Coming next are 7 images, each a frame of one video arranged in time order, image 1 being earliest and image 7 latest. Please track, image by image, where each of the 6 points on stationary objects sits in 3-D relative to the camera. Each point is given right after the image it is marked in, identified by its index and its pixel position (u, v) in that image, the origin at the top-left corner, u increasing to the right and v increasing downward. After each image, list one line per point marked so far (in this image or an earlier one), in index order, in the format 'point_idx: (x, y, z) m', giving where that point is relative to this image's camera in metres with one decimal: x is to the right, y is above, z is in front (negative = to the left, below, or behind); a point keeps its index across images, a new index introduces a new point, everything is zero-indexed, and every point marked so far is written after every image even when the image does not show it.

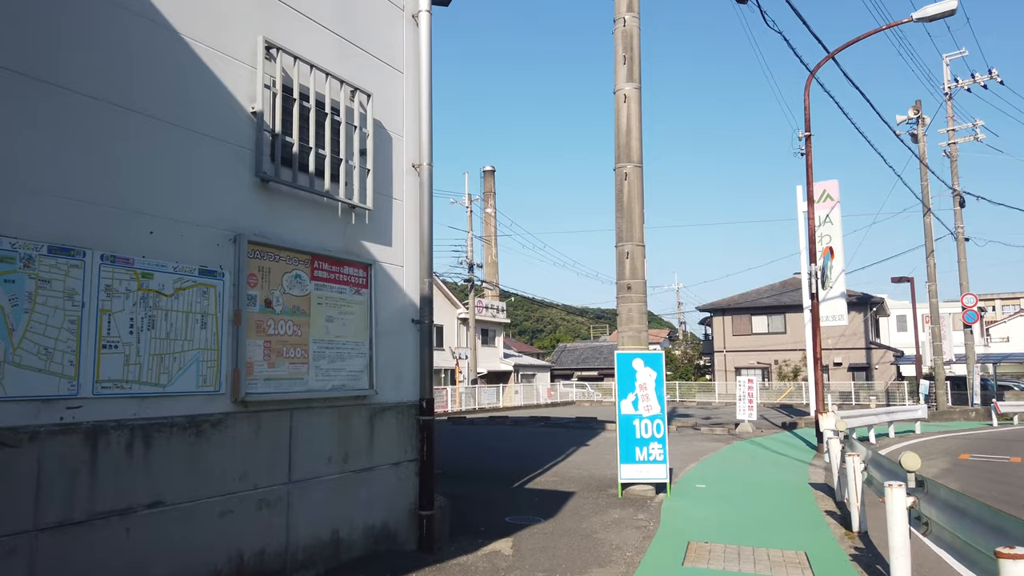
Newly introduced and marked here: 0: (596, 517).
0: (+0.9, -2.4, +7.6) m
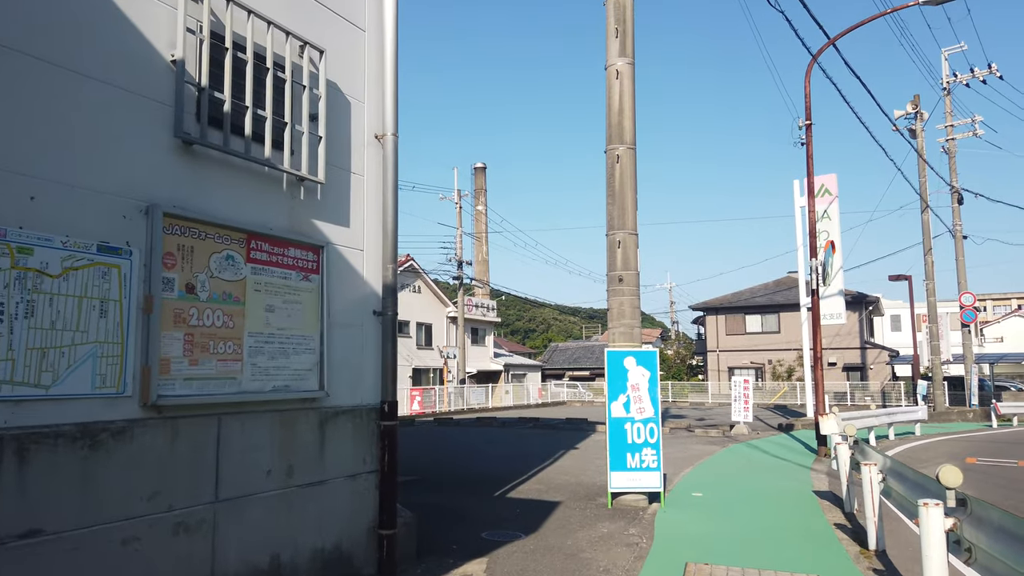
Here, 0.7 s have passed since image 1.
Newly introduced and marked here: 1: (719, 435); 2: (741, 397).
0: (+0.7, -2.3, +6.9) m
1: (+5.1, -3.6, +18.0) m
2: (+6.0, -2.9, +19.3) m
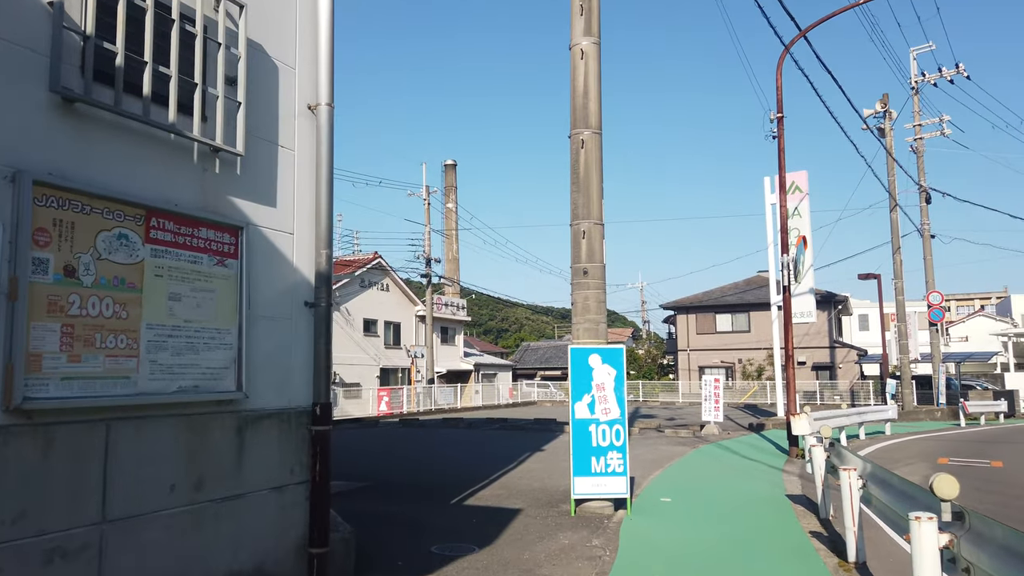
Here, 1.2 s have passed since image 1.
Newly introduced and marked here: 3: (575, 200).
0: (+0.3, -2.2, +6.4) m
1: (+4.3, -3.6, +17.7) m
2: (+5.2, -2.8, +19.0) m
3: (+0.7, +1.0, +8.2) m
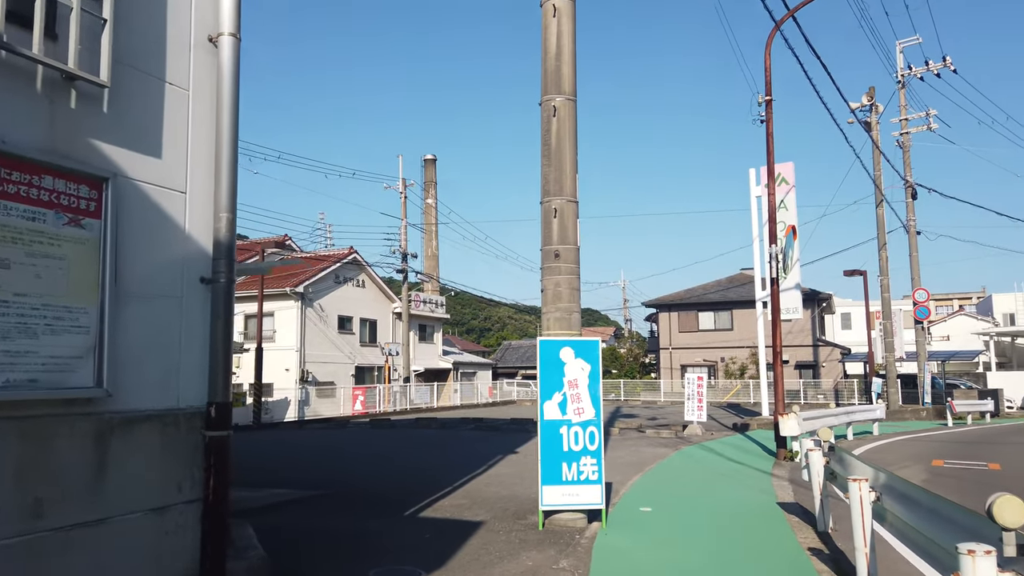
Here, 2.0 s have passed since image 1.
0: (-0.1, -2.1, +5.5) m
1: (+3.7, -3.4, +16.8) m
2: (+4.5, -2.7, +18.2) m
3: (+0.3, +1.1, +7.3) m
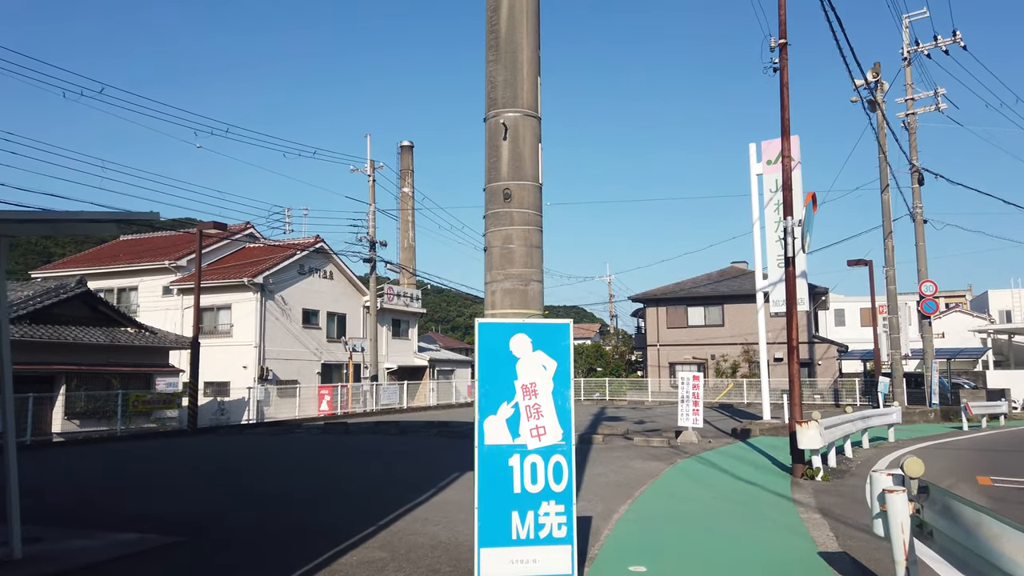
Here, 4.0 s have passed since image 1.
0: (-0.5, -1.8, +3.0) m
1: (+3.0, -3.1, +14.5) m
2: (+3.8, -2.4, +15.9) m
3: (-0.1, +1.4, +4.9) m
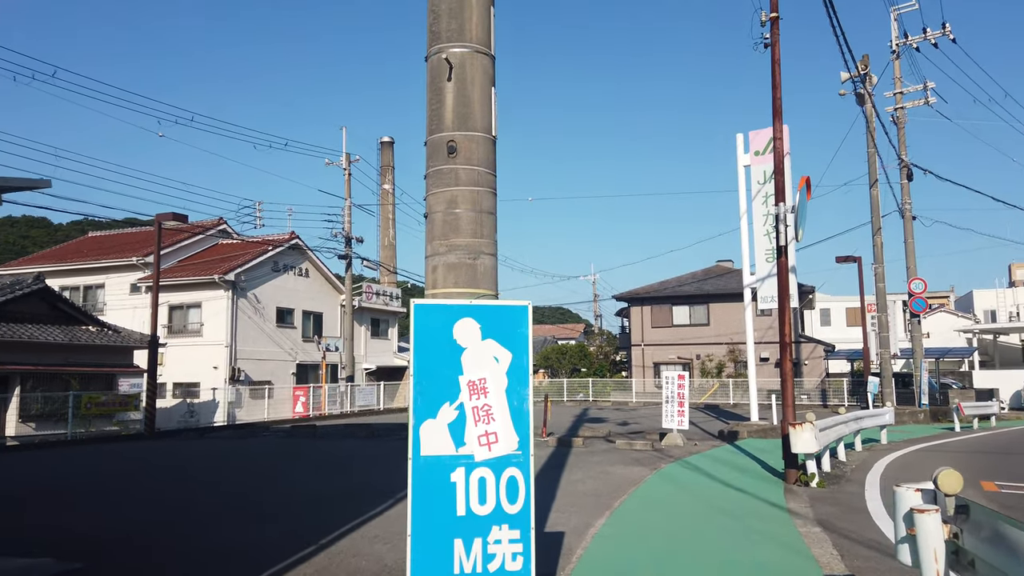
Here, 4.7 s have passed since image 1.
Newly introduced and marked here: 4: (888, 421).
0: (-0.8, -1.7, +2.2) m
1: (+2.5, -3.0, +13.7) m
2: (+3.3, -2.3, +15.1) m
3: (-0.4, +1.6, +4.0) m
4: (+8.2, -2.9, +15.8) m
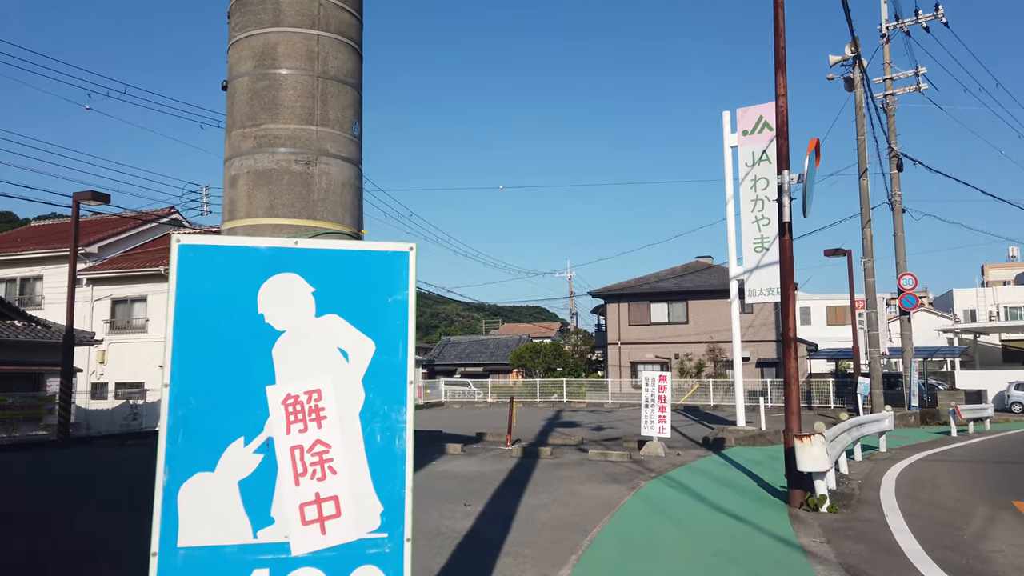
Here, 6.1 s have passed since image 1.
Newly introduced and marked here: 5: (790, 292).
0: (-1.1, -1.5, +0.4) m
1: (+1.8, -2.8, +12.0) m
2: (+2.6, -2.1, +13.4) m
3: (-0.8, +1.7, +2.2) m
4: (+7.4, -2.7, +14.3) m
5: (+3.4, -0.1, +9.1) m
